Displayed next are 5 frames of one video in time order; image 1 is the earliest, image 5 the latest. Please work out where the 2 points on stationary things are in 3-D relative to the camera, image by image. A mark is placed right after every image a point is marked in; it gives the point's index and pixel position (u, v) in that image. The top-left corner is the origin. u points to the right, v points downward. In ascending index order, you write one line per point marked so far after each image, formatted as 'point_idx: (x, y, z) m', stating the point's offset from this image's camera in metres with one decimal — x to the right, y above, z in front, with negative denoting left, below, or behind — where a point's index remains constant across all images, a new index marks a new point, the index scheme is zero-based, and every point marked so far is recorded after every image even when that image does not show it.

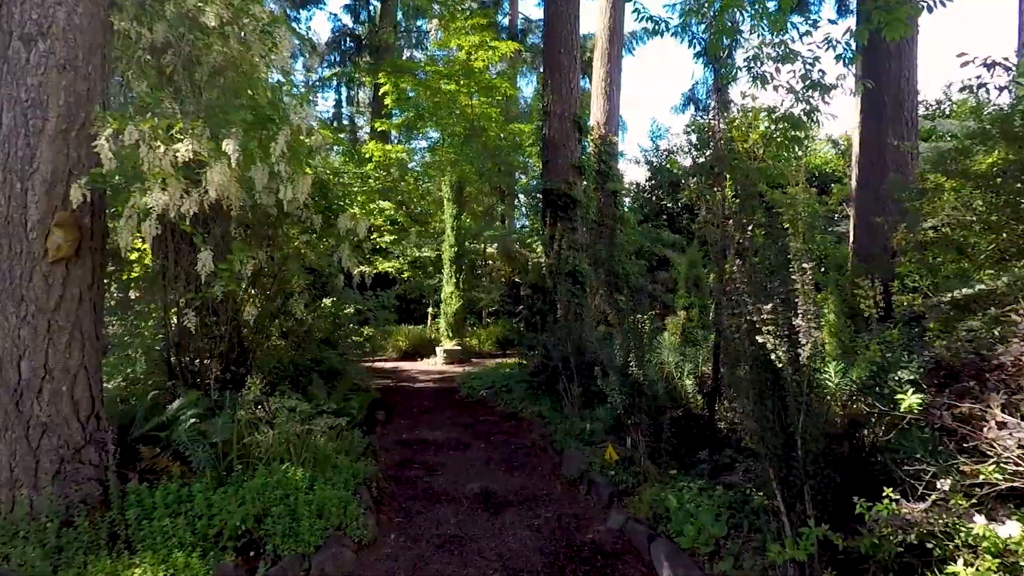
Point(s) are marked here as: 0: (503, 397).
0: (-0.1, -1.2, +6.3) m
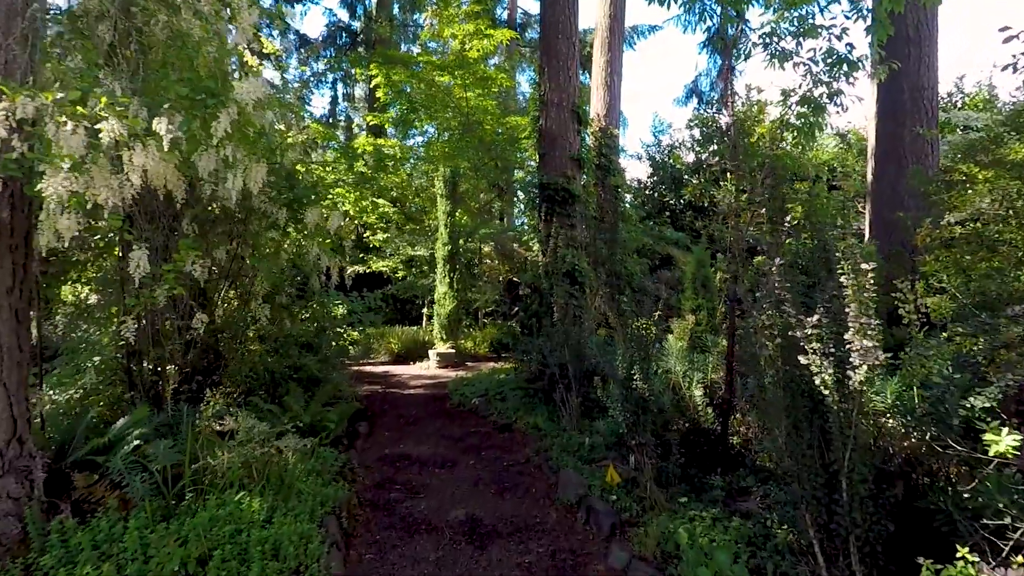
0: (-0.2, -1.2, +5.8) m
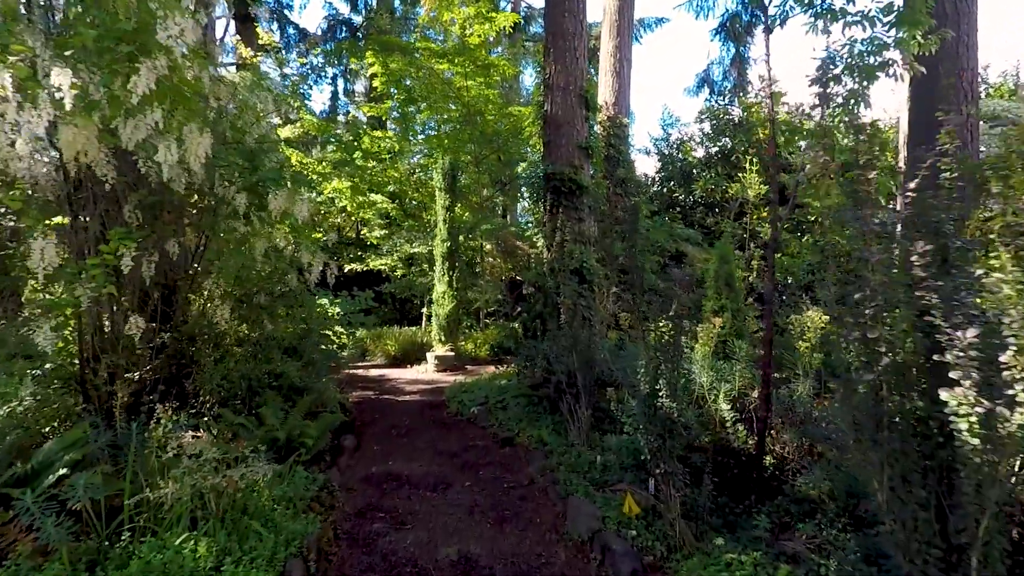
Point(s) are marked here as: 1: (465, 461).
0: (-0.1, -1.2, +5.3) m
1: (-0.4, -1.3, +4.4) m
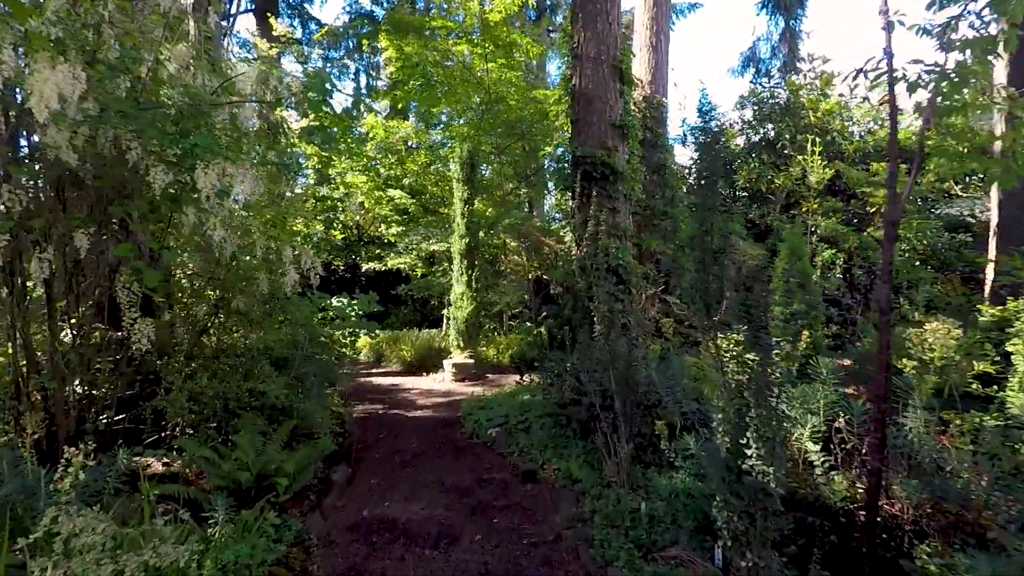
0: (+0.1, -1.2, +4.5) m
1: (-0.2, -1.4, +3.6) m
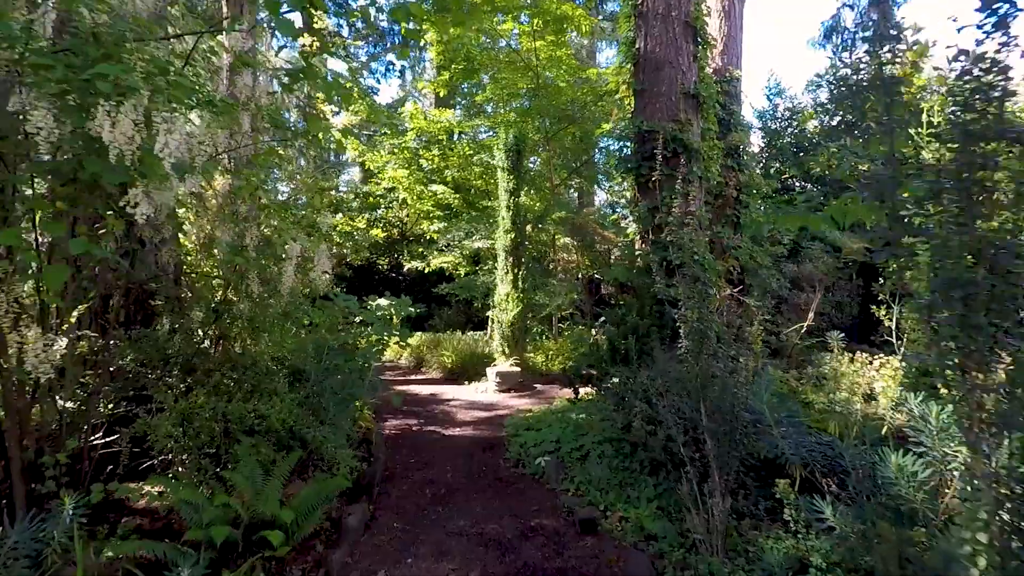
0: (+0.4, -1.2, +3.7) m
1: (+0.1, -1.4, +2.8) m
